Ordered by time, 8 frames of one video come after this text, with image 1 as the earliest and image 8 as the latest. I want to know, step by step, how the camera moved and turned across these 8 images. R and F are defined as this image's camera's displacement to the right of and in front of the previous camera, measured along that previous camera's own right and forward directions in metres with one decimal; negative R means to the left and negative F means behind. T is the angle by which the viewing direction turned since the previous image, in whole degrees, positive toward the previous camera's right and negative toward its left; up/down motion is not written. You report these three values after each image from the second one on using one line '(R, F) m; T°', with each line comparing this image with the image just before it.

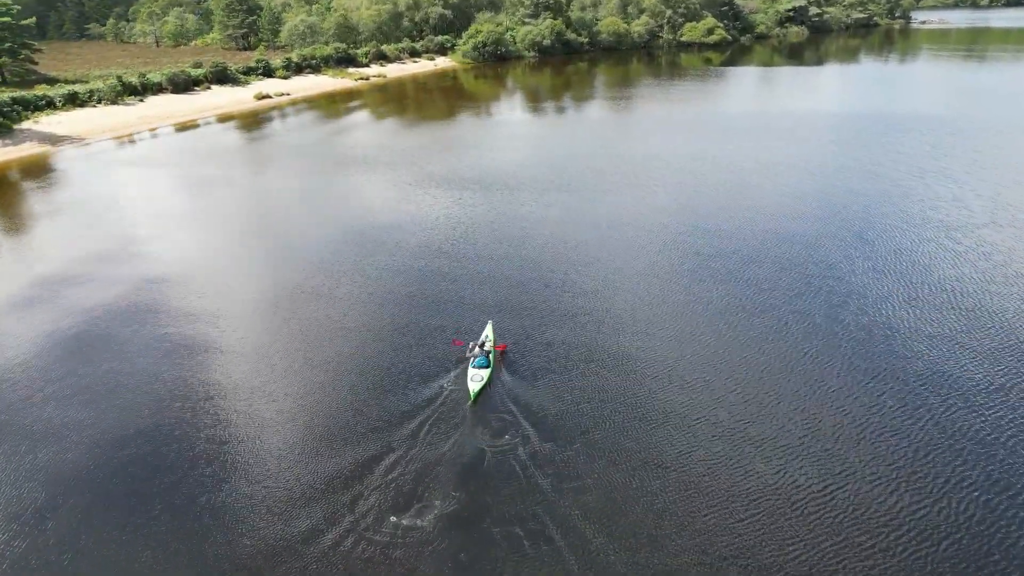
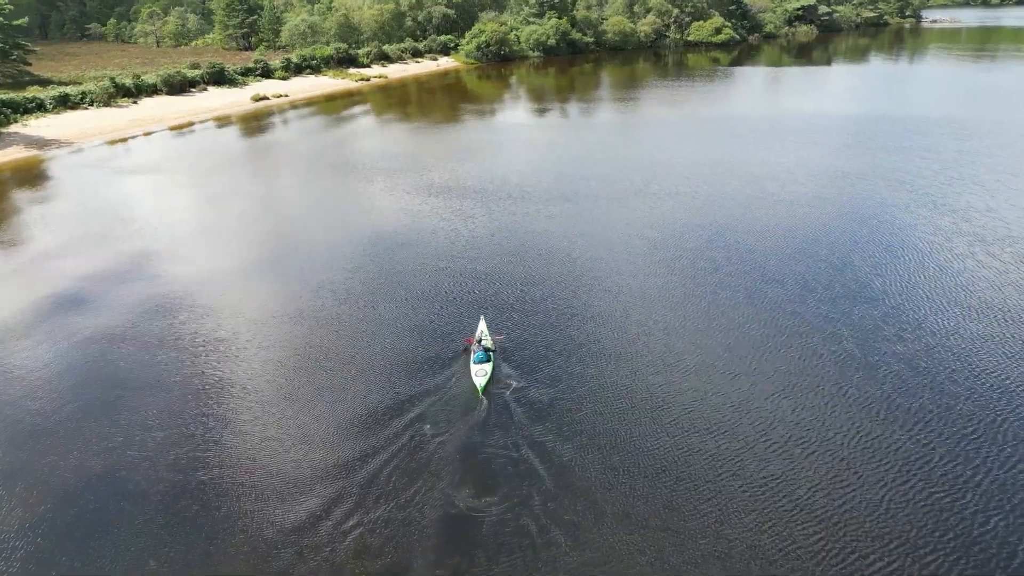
(+0.1, +2.2) m; 0°
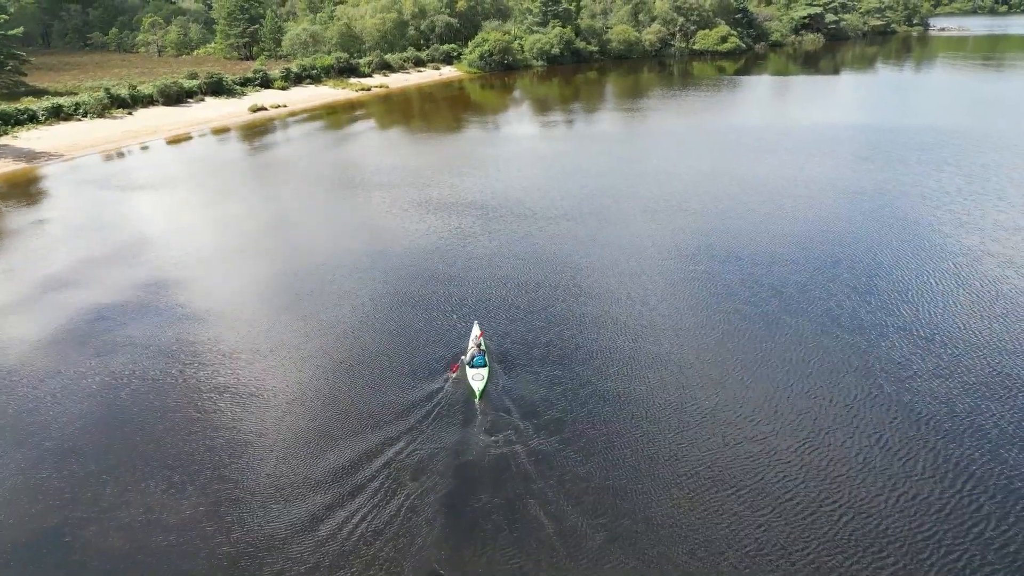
(+0.1, +1.8) m; 0°
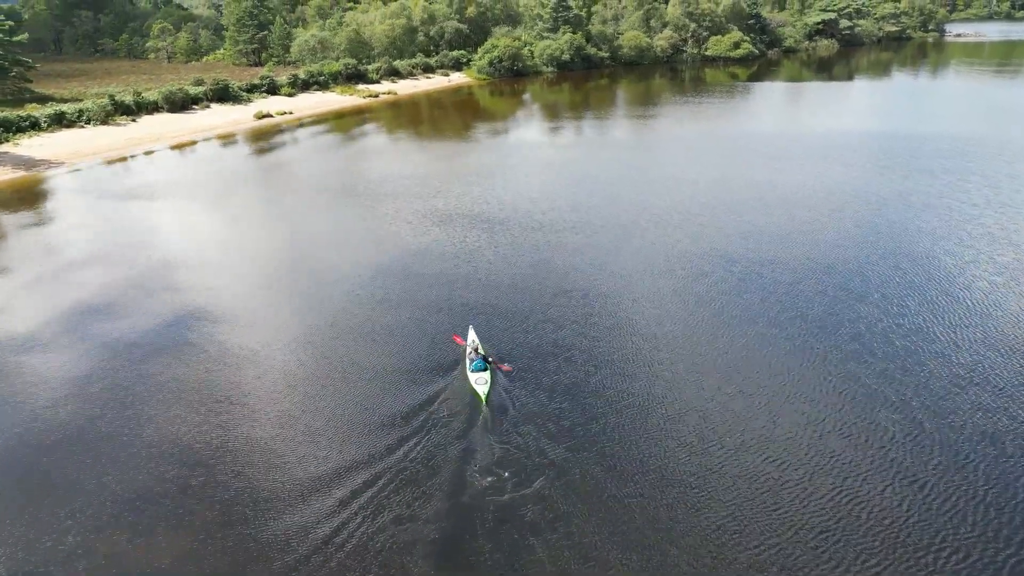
(+0.1, +1.5) m; -1°
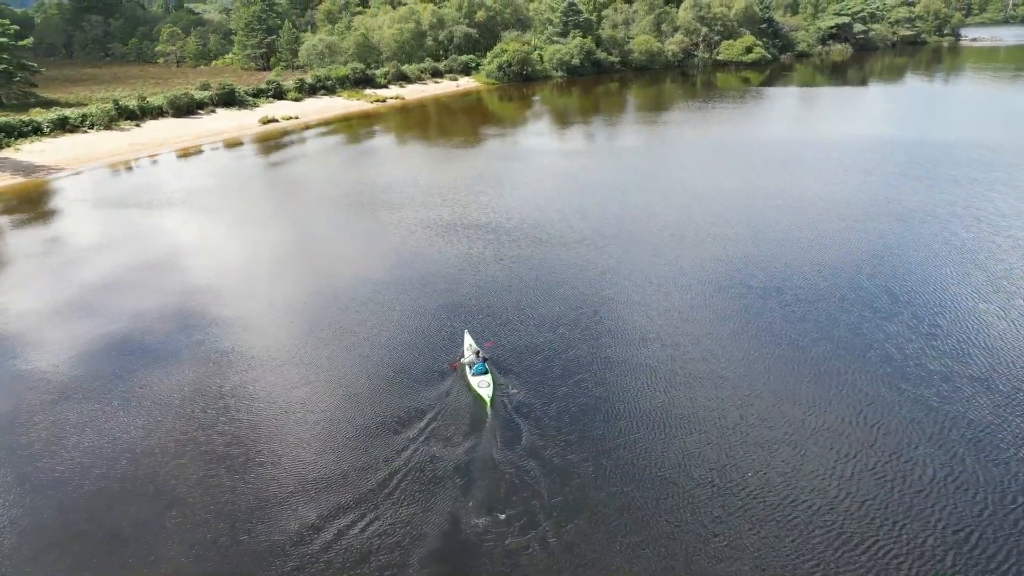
(+0.1, +1.4) m; -1°
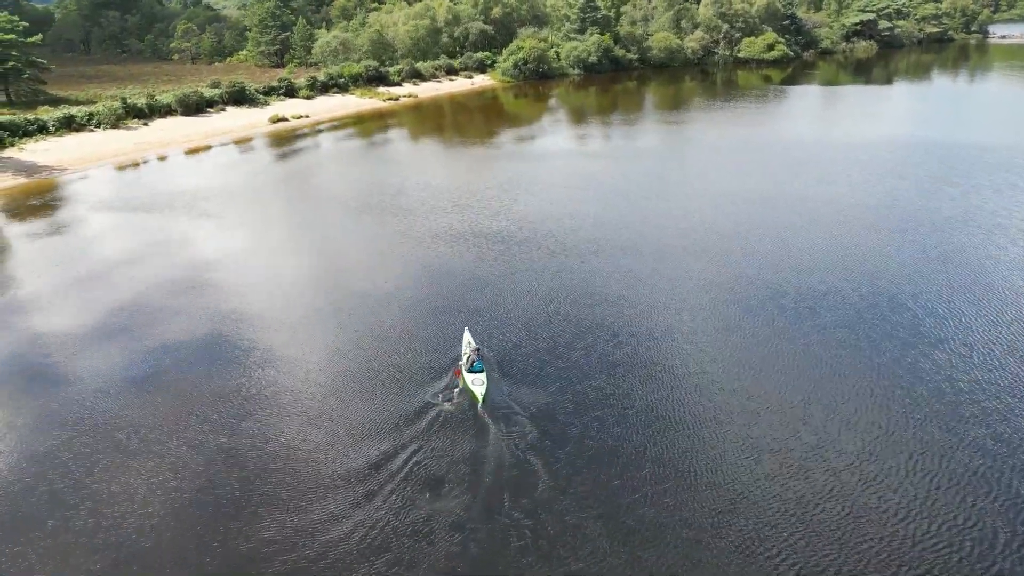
(+0.1, +1.9) m; -1°
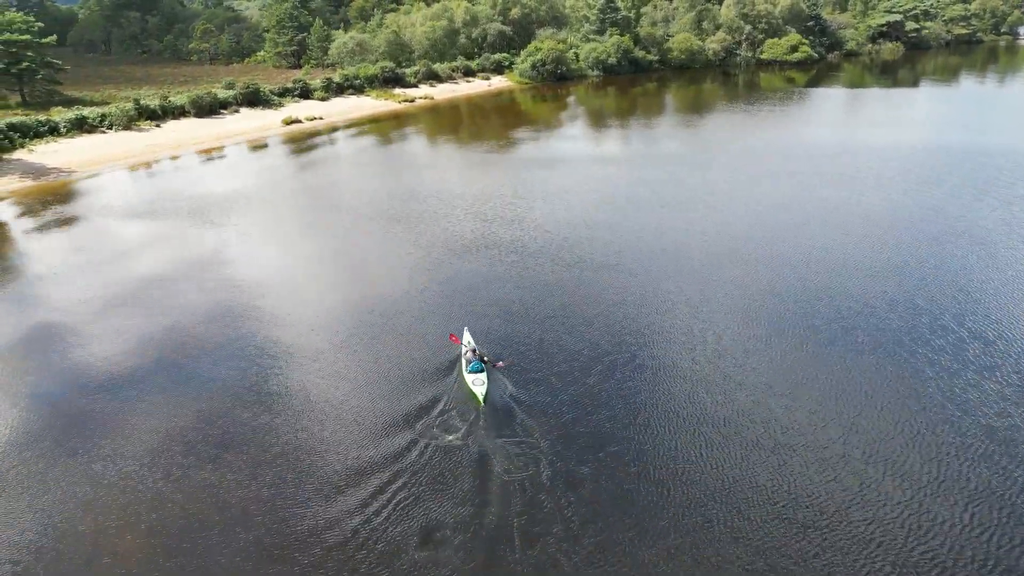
(+0.1, +1.6) m; -1°
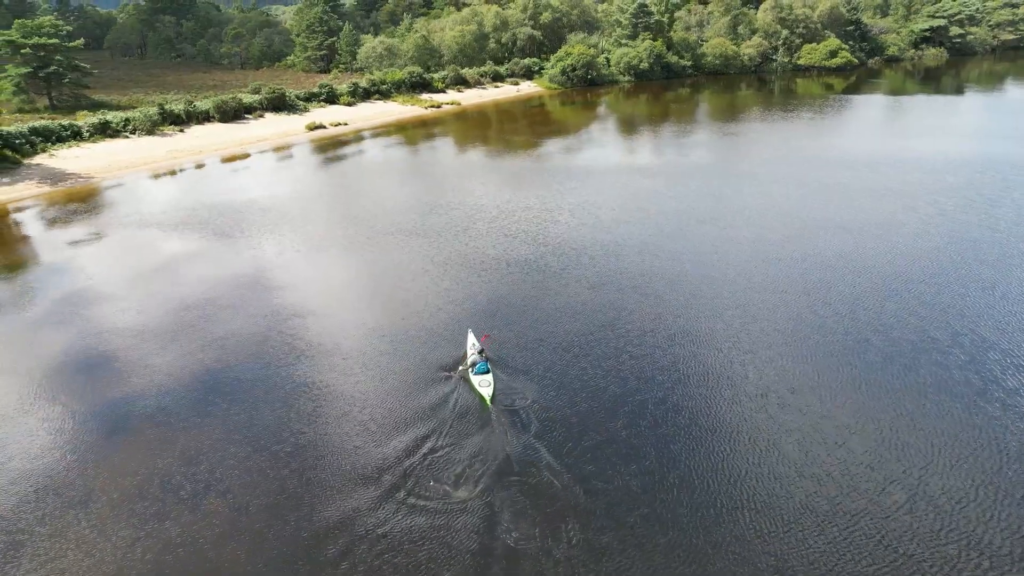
(+0.2, +2.1) m; -2°
